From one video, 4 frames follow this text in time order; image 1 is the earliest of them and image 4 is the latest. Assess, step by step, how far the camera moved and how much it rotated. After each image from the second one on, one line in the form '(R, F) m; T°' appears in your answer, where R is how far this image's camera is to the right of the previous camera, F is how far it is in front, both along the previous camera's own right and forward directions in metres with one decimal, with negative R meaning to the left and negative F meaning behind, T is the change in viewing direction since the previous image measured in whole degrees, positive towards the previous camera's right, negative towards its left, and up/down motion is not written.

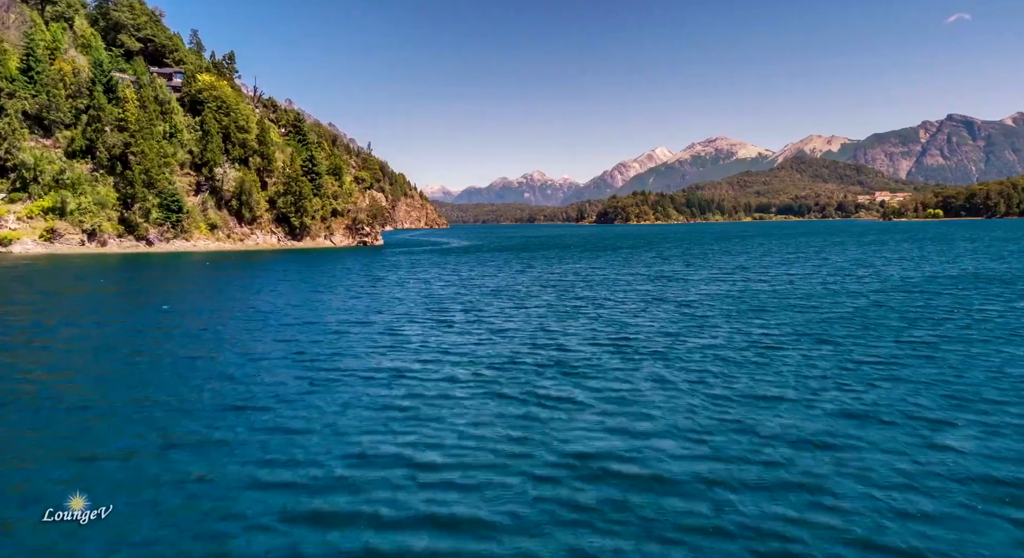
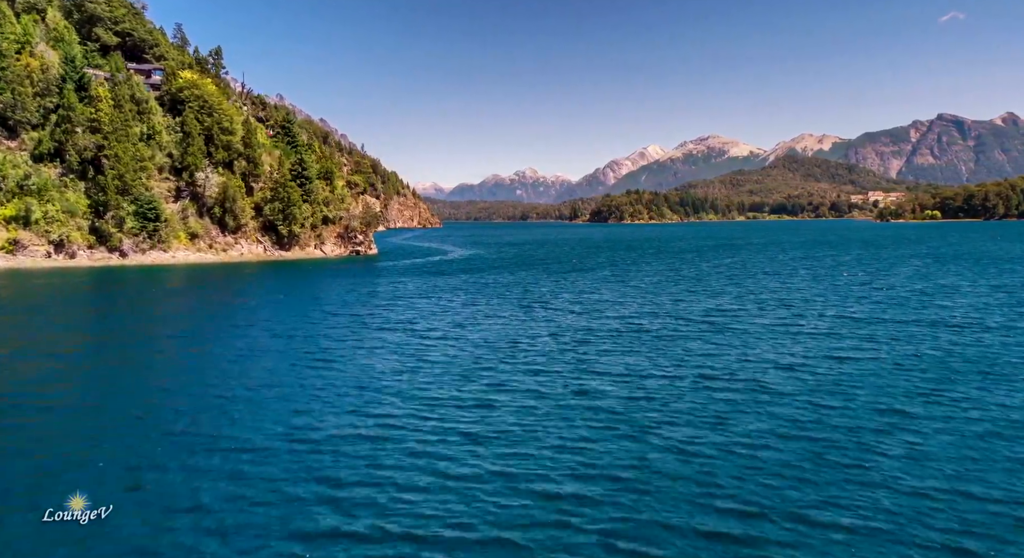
(-1.9, +7.8) m; +1°
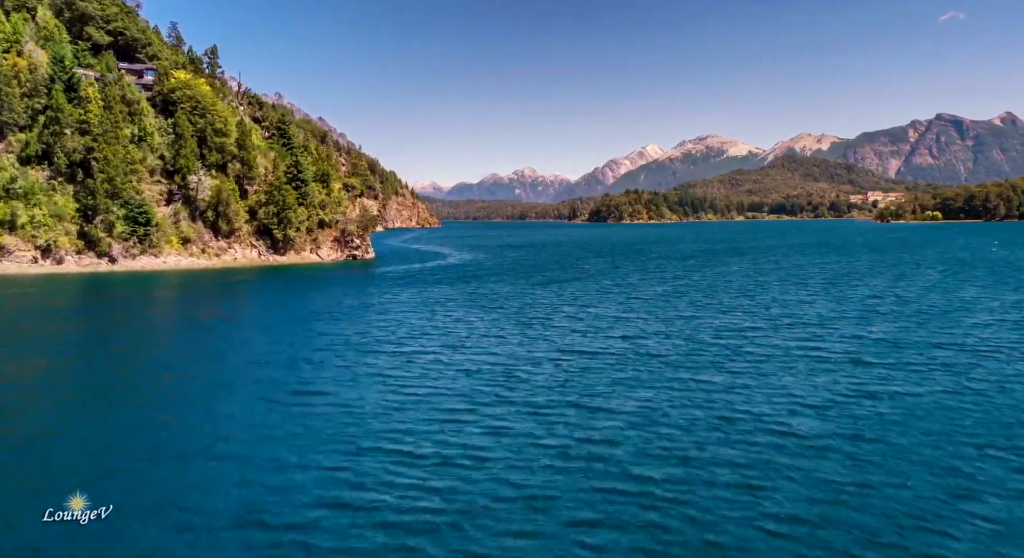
(-0.2, +2.6) m; 0°
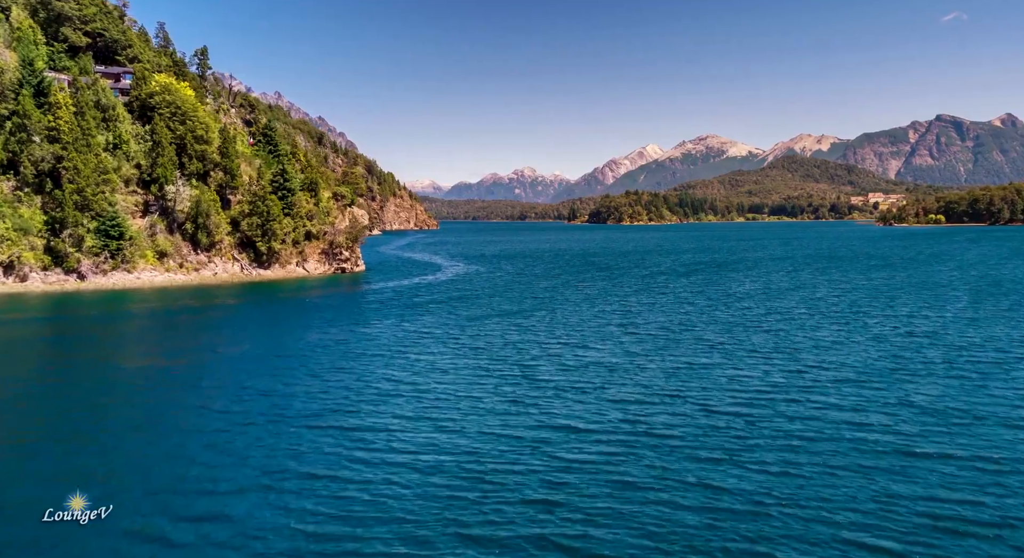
(+0.5, +6.1) m; 0°
